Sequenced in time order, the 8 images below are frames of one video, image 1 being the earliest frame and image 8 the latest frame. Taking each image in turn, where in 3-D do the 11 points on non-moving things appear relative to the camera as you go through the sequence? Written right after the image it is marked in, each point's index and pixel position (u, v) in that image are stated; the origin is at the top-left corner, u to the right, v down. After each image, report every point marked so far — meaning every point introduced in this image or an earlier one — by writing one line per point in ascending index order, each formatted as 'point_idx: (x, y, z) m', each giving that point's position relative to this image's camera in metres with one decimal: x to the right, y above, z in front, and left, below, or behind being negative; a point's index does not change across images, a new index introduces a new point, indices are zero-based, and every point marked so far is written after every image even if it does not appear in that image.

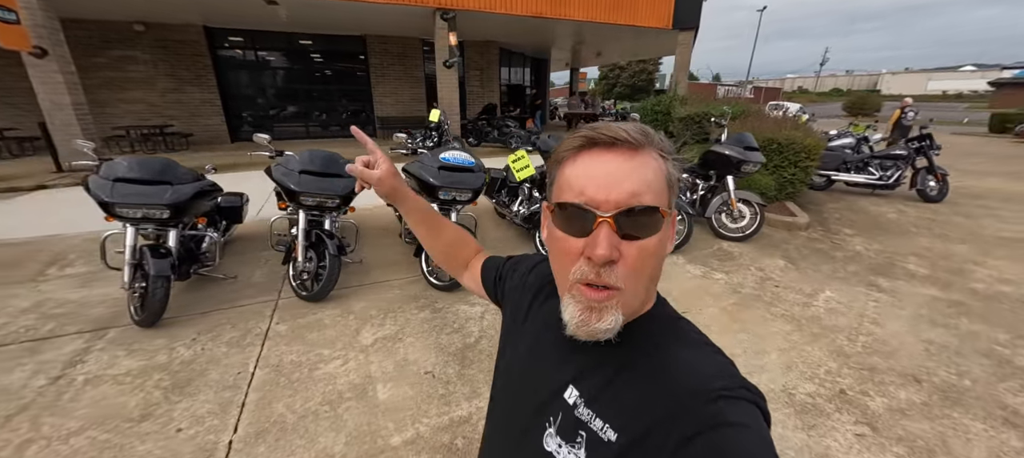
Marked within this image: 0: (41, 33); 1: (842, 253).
0: (-8.1, +3.4, +6.3) m
1: (+3.4, -0.2, +3.8) m
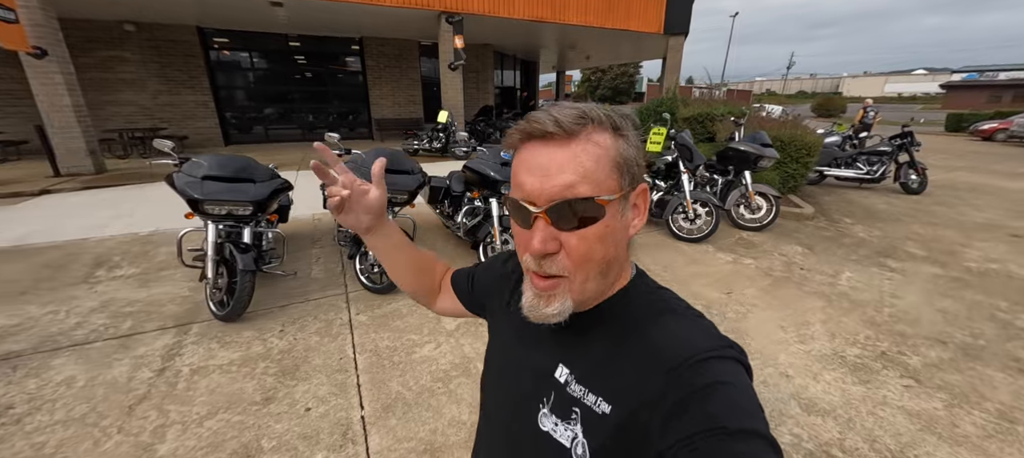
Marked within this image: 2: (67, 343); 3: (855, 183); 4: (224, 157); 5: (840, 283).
0: (-7.9, +3.3, +6.1) m
1: (+3.9, -0.1, +4.2) m
2: (-3.0, -0.8, +2.4) m
3: (+6.2, +0.8, +6.5) m
4: (-2.1, +0.5, +2.7) m
5: (+2.9, -0.5, +3.2) m
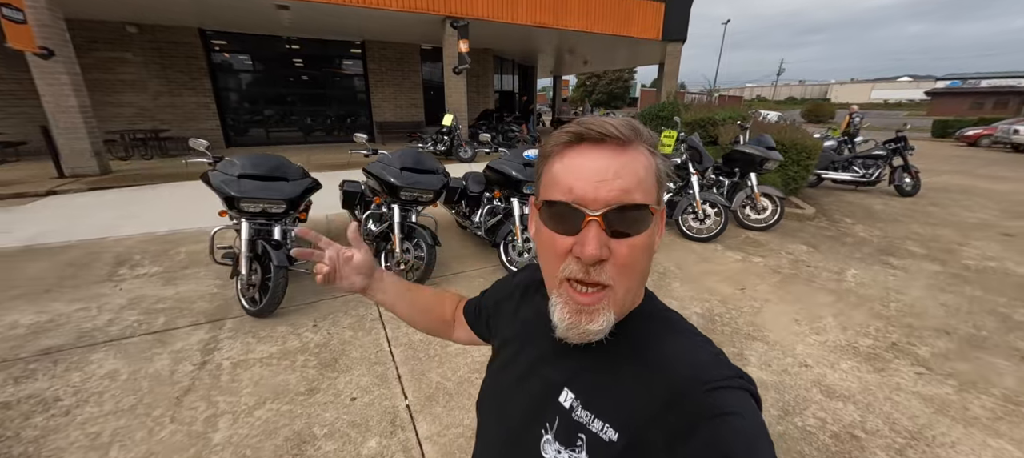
0: (-7.7, +3.3, +6.1) m
1: (+4.0, -0.1, +4.4) m
2: (-2.8, -0.7, +2.5) m
3: (+6.3, +0.8, +6.8) m
4: (-1.9, +0.5, +2.7) m
5: (+3.1, -0.5, +3.4) m
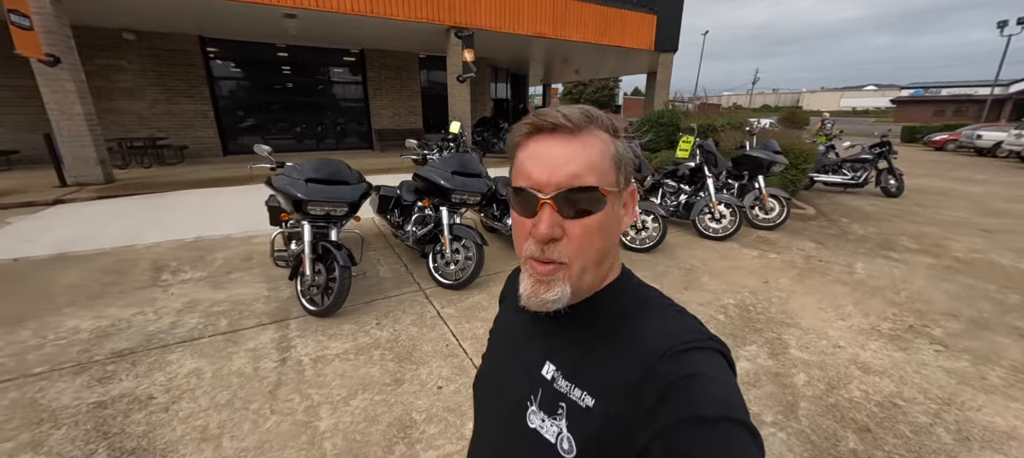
0: (-7.5, +3.1, +6.0) m
1: (+4.4, -0.1, +4.7) m
2: (-2.3, -0.8, +2.5) m
3: (+6.5, +0.8, +7.2) m
4: (-1.5, +0.5, +2.8) m
5: (+3.5, -0.4, +3.7) m
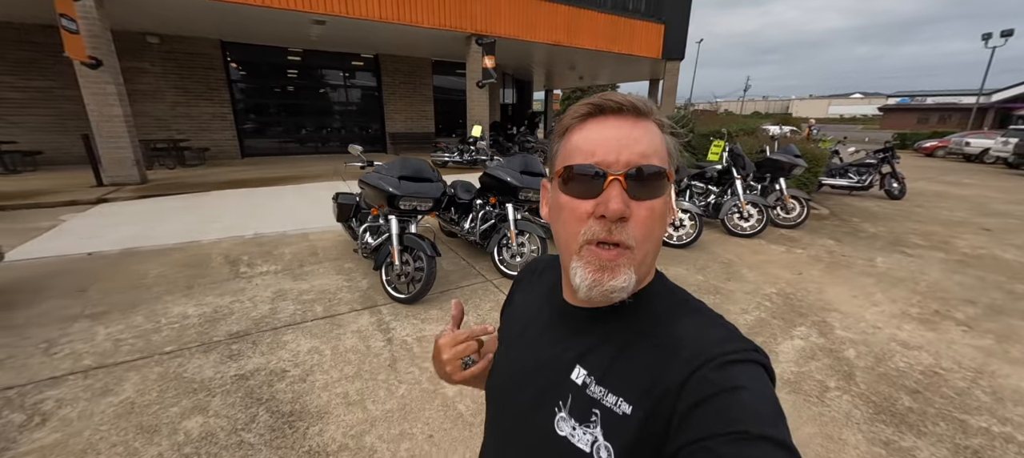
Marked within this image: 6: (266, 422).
0: (-7.0, +3.1, +6.2) m
1: (+4.9, -0.1, +5.1) m
2: (-1.7, -0.7, +2.7) m
3: (+7.0, +0.8, +7.6) m
4: (-0.9, +0.6, +3.1) m
5: (+4.0, -0.4, +4.0) m
6: (-1.3, -1.0, +1.9) m
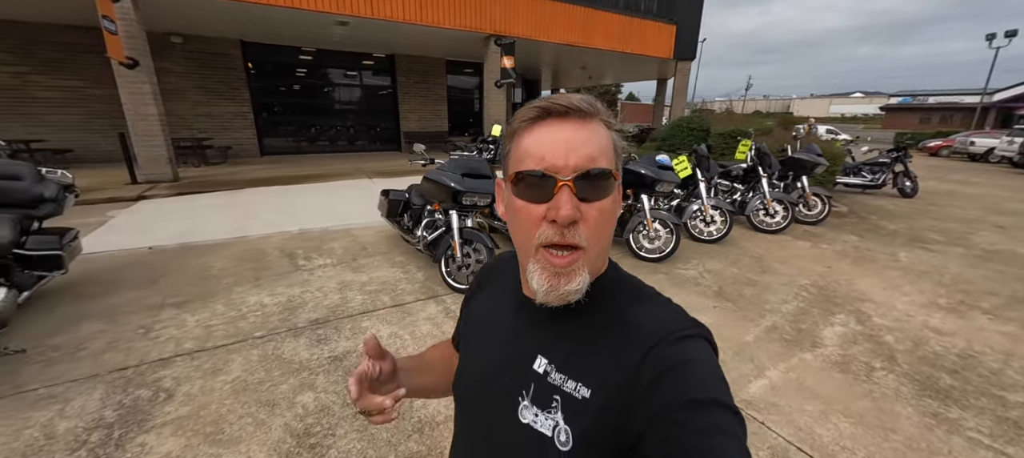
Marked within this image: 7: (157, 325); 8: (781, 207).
0: (-6.5, +3.2, +6.3) m
1: (+5.4, 0.0, +5.3) m
2: (-1.3, -0.7, +2.9) m
3: (+7.4, +0.8, +7.8) m
4: (-0.4, +0.6, +3.3) m
5: (+4.5, -0.4, +4.2) m
6: (-0.8, -1.0, +2.1) m
7: (-2.6, -0.7, +2.7) m
8: (+3.7, +0.3, +5.0) m
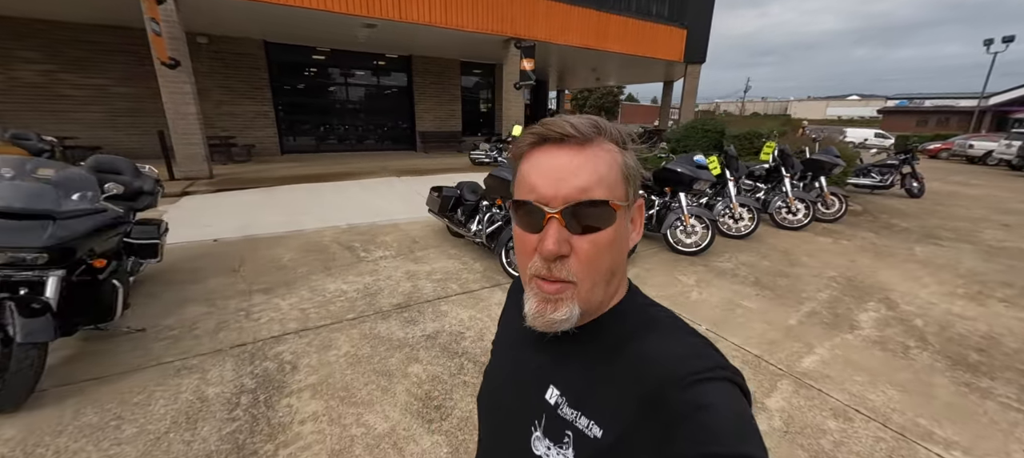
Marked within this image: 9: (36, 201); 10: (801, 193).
0: (-6.0, +3.3, +6.5) m
1: (+5.9, 0.0, +5.6) m
2: (-0.7, -0.6, +3.2) m
3: (+8.0, +0.9, +8.2) m
4: (+0.1, +0.7, +3.6) m
5: (+5.0, -0.3, +4.6) m
6: (-0.2, -0.9, +2.4) m
7: (-2.1, -0.6, +3.0) m
8: (+4.2, +0.3, +5.3) m
9: (-2.6, +0.2, +2.0) m
10: (+4.1, +0.5, +5.2) m
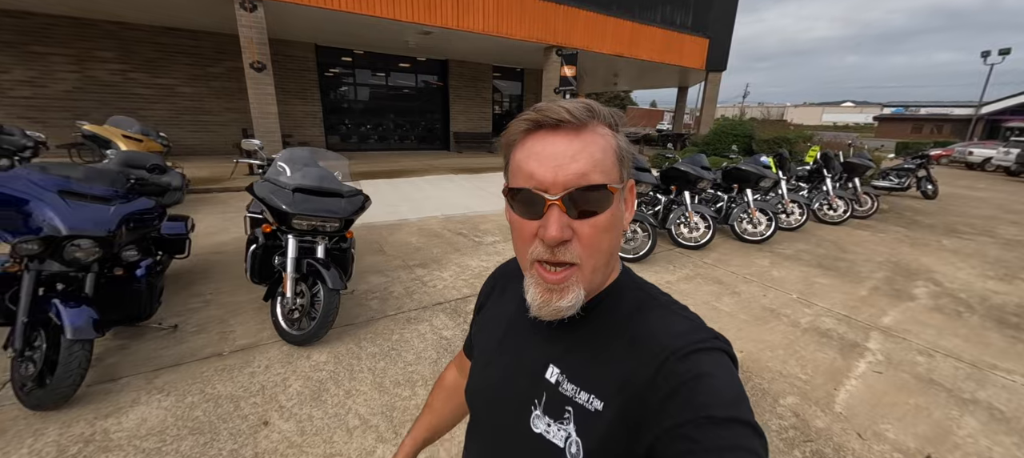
0: (-4.8, +3.5, +7.1) m
1: (+7.1, +0.1, +6.3) m
2: (+0.5, -0.5, +3.8) m
3: (+9.1, +0.9, +9.0) m
4: (+1.3, +0.8, +4.2) m
5: (+6.3, -0.2, +5.3) m
6: (+1.0, -0.8, +3.0) m
7: (-0.9, -0.5, +3.6) m
8: (+5.4, +0.4, +6.0) m
9: (-1.4, +0.3, +2.6) m
10: (+5.3, +0.6, +5.9) m
